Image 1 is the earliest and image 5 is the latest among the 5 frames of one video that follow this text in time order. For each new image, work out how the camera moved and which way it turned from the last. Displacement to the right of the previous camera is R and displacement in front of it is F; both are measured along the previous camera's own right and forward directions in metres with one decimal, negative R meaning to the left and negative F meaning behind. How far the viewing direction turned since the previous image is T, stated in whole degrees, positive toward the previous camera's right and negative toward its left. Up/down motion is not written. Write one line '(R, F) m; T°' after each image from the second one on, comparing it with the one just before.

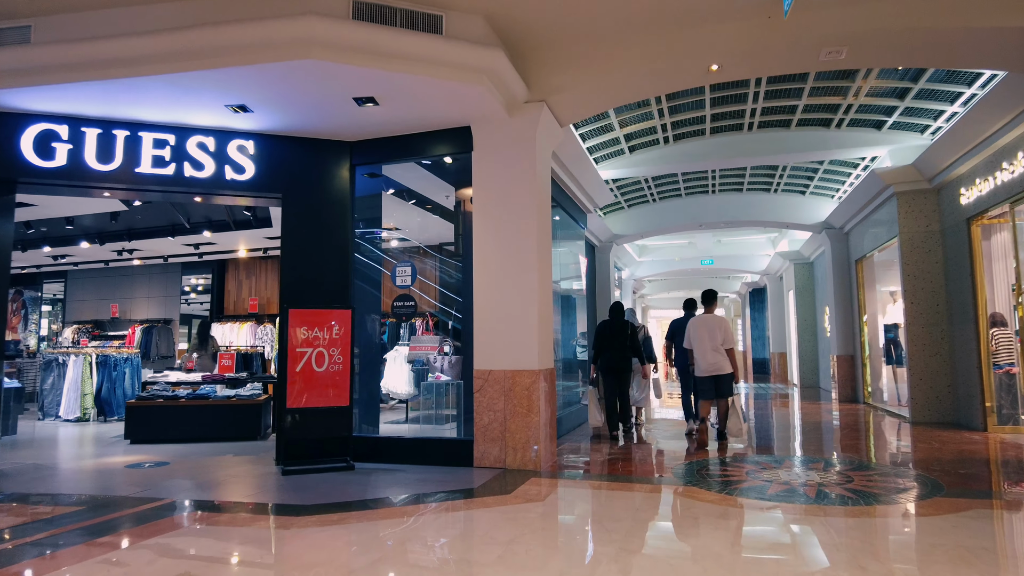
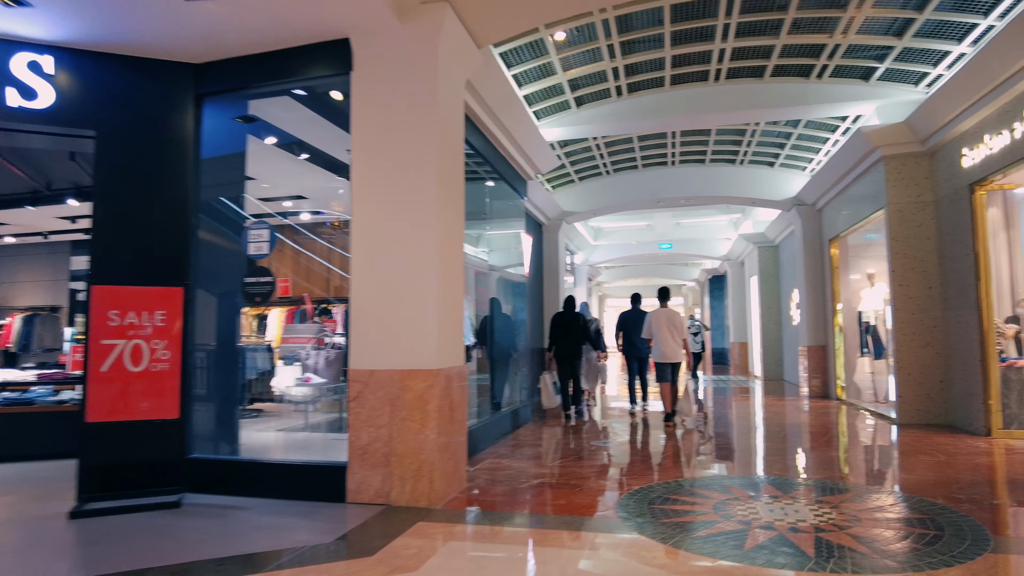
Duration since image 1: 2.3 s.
(+0.4, +1.4) m; +3°
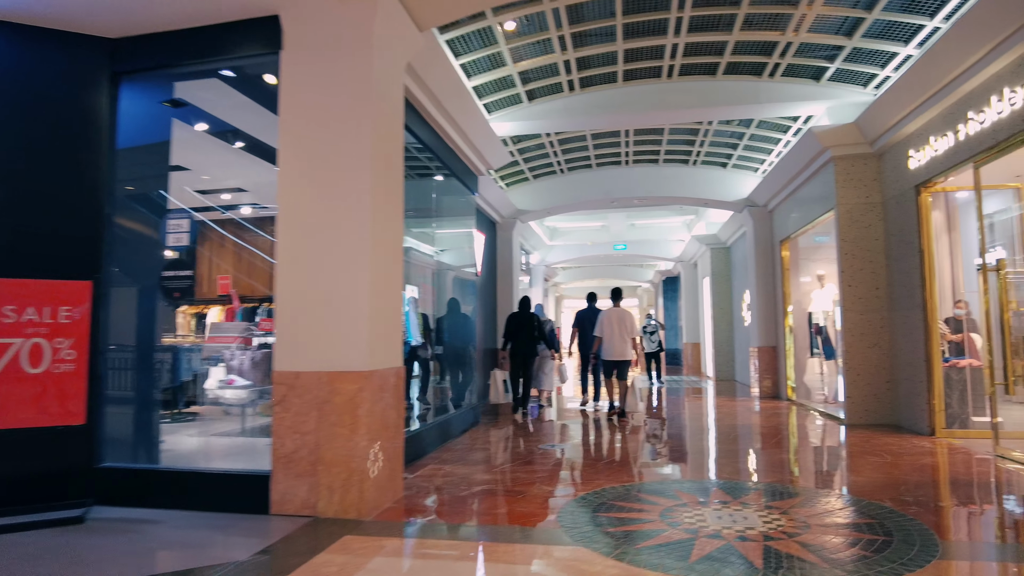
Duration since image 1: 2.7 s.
(+0.1, +0.2) m; +4°
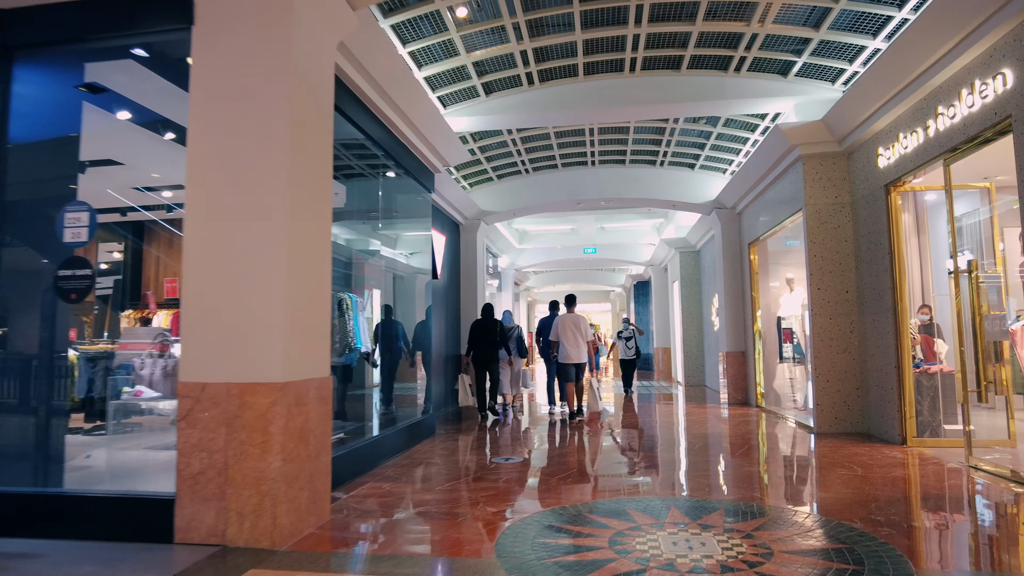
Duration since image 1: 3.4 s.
(+0.2, +0.4) m; +2°
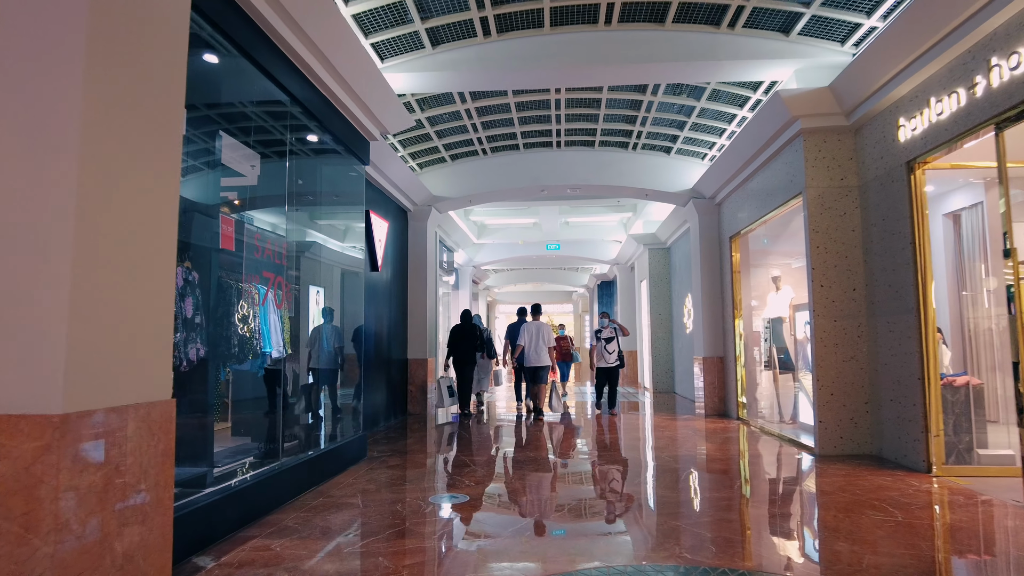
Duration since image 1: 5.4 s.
(+0.1, +1.2) m; +3°
